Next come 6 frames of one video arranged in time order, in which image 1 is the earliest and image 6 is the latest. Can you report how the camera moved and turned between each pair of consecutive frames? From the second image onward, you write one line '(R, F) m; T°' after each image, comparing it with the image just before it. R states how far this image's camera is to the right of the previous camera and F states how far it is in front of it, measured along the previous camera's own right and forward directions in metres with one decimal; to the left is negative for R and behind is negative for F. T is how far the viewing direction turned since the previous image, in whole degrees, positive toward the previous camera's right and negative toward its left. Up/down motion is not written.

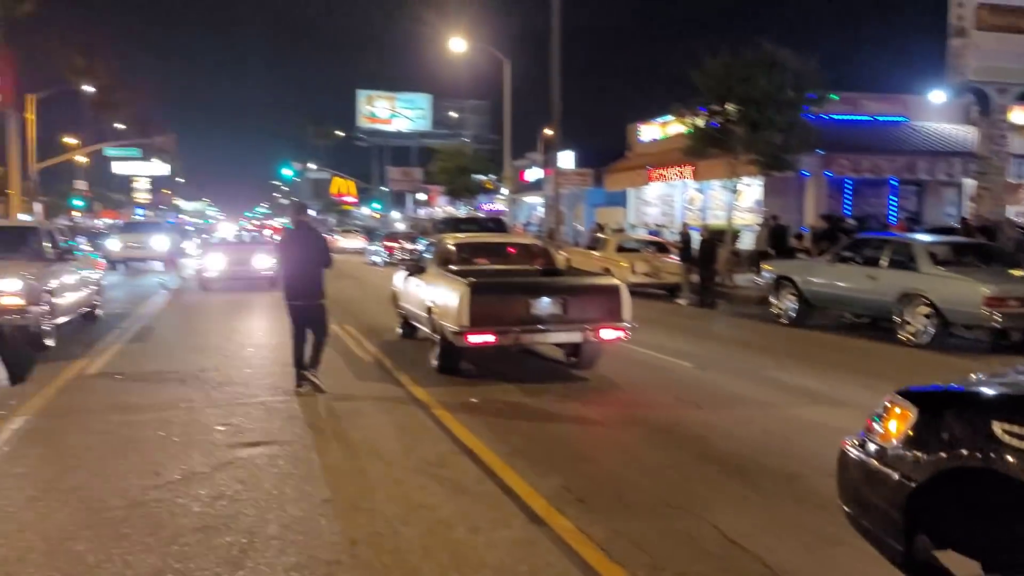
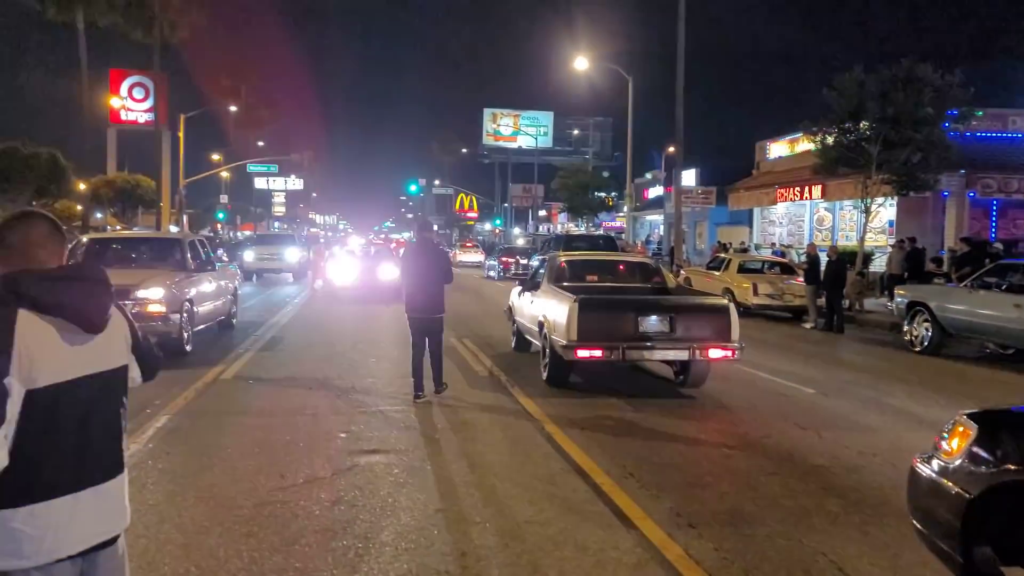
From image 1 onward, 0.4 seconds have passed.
(0.0, -0.1) m; -8°
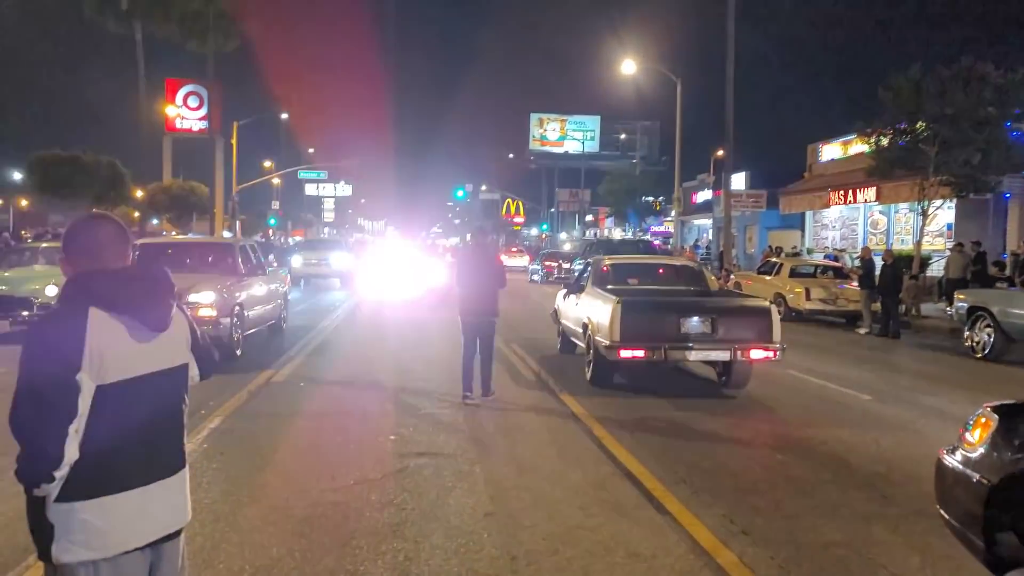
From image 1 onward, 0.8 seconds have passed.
(0.0, 0.0) m; -3°
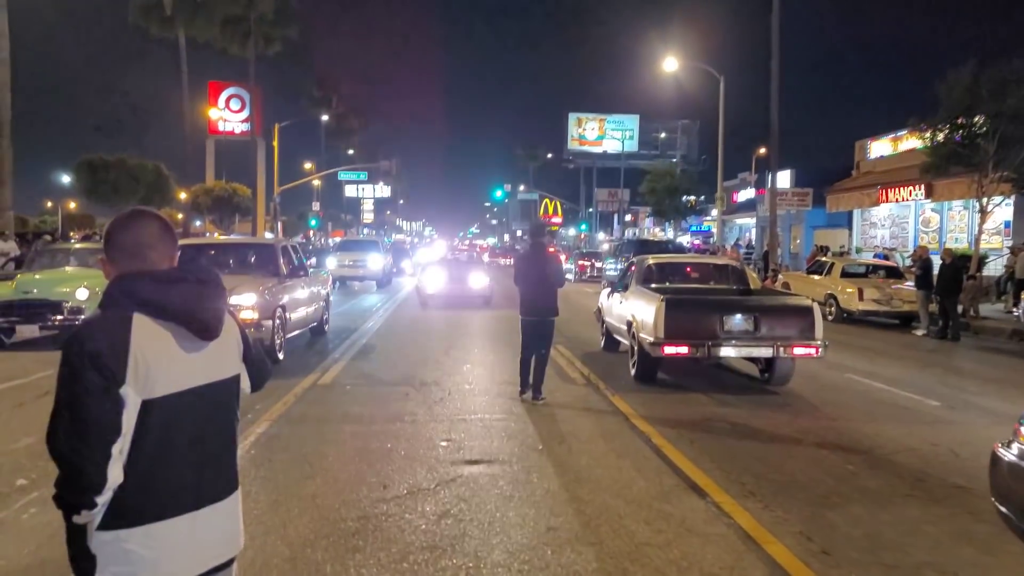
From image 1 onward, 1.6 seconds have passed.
(-0.2, +0.3) m; -2°
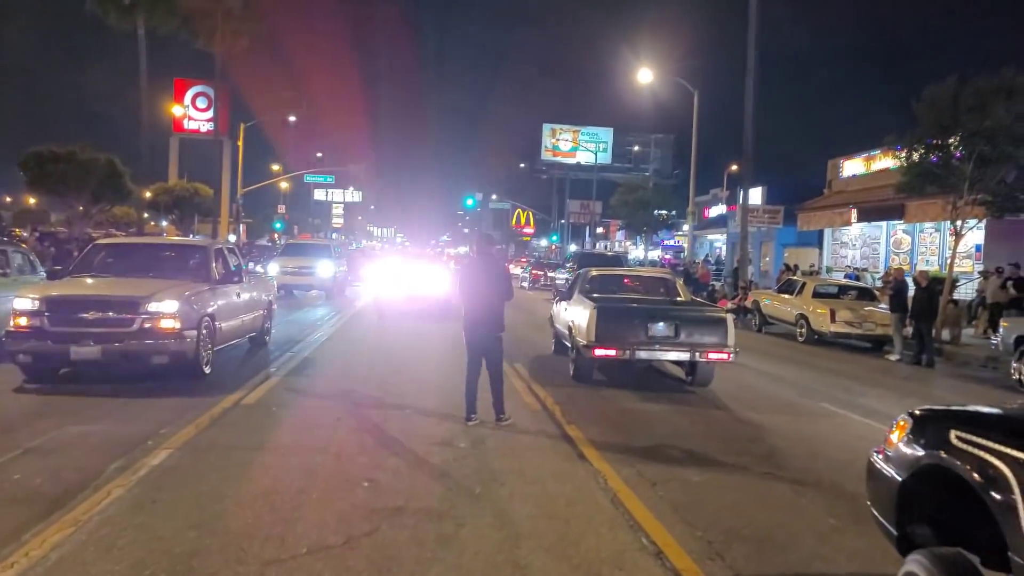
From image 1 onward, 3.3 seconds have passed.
(+0.2, +1.0) m; +2°
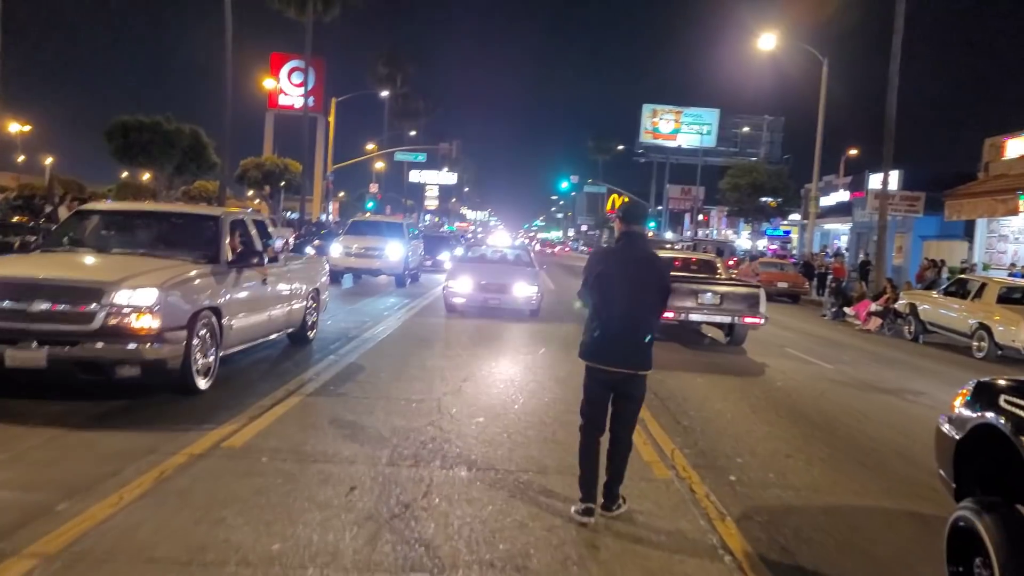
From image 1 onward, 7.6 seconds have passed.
(-0.2, +3.6) m; -6°
